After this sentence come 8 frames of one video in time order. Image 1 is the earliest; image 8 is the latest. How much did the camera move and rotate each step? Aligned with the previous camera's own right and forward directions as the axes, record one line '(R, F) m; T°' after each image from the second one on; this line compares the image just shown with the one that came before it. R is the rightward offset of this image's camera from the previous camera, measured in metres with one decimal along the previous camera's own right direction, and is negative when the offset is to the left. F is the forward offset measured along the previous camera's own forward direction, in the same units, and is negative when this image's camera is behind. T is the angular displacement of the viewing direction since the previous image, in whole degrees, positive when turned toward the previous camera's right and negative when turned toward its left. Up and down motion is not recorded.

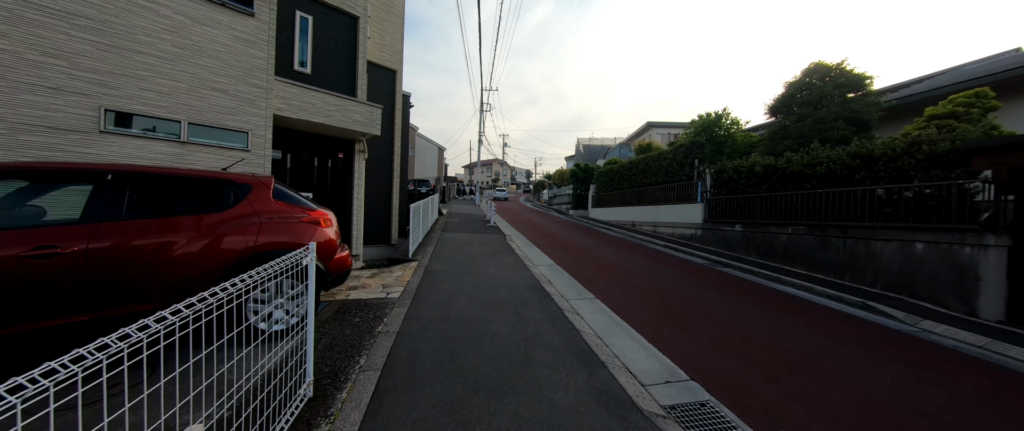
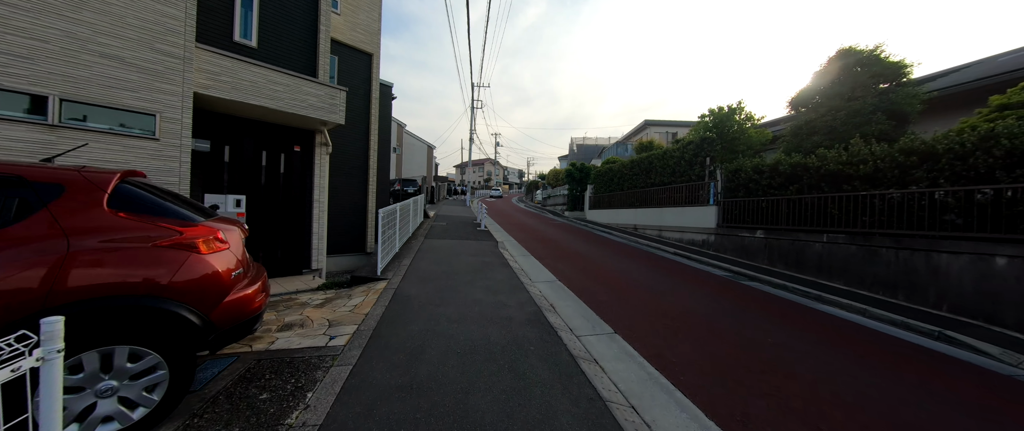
(0.0, +1.2) m; +1°
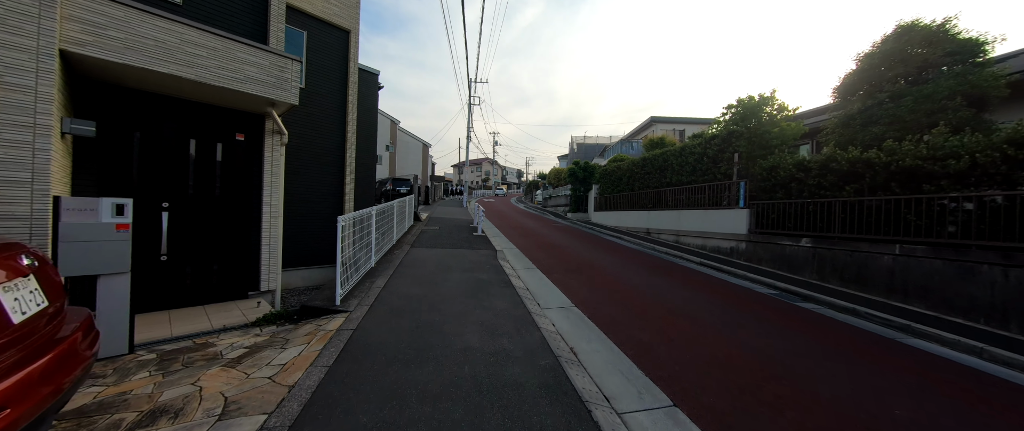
(-0.1, +1.3) m; 0°
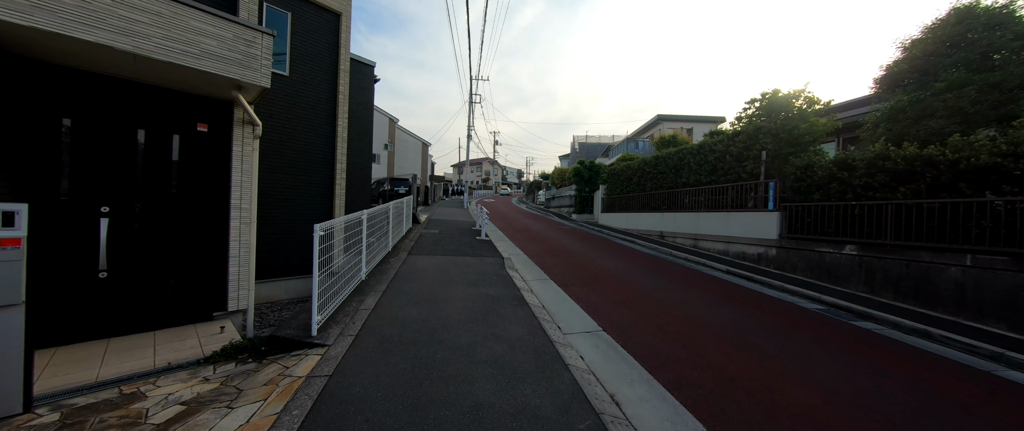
(-0.2, +0.8) m; 0°
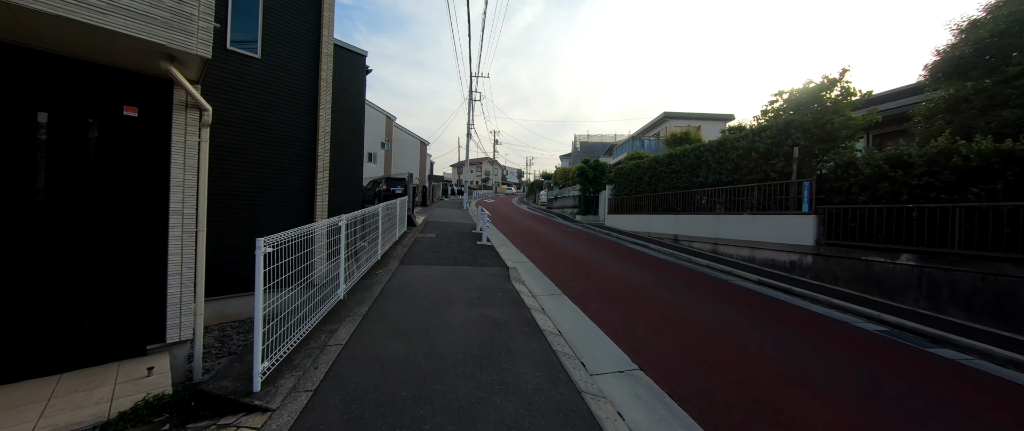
(-0.1, +0.8) m; 0°
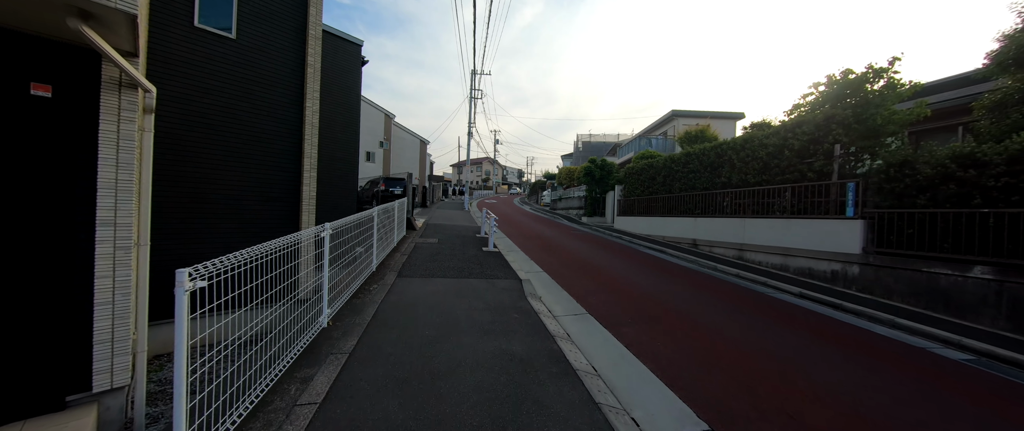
(-0.2, +0.7) m; 0°
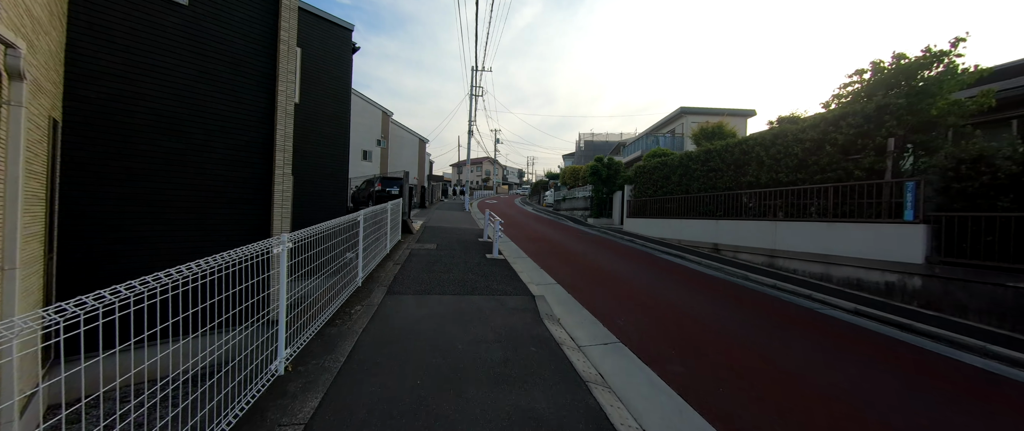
(-0.2, +0.8) m; 0°
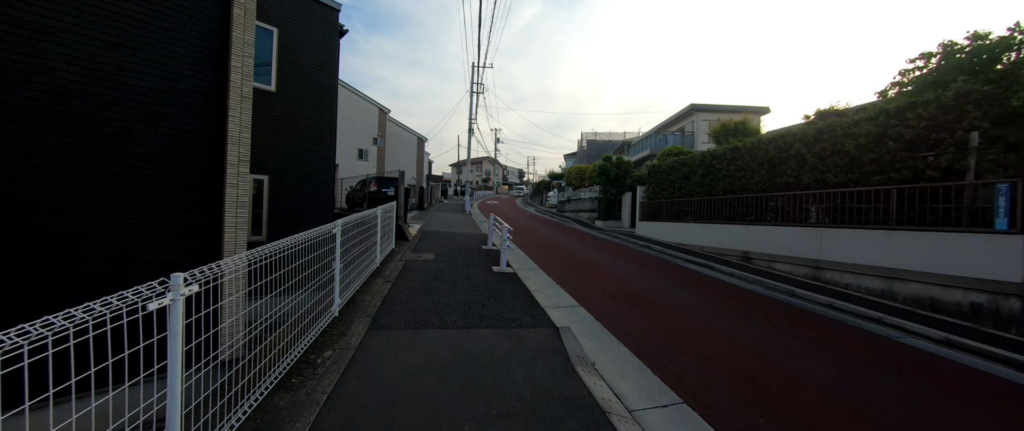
(-0.2, +0.9) m; 0°
